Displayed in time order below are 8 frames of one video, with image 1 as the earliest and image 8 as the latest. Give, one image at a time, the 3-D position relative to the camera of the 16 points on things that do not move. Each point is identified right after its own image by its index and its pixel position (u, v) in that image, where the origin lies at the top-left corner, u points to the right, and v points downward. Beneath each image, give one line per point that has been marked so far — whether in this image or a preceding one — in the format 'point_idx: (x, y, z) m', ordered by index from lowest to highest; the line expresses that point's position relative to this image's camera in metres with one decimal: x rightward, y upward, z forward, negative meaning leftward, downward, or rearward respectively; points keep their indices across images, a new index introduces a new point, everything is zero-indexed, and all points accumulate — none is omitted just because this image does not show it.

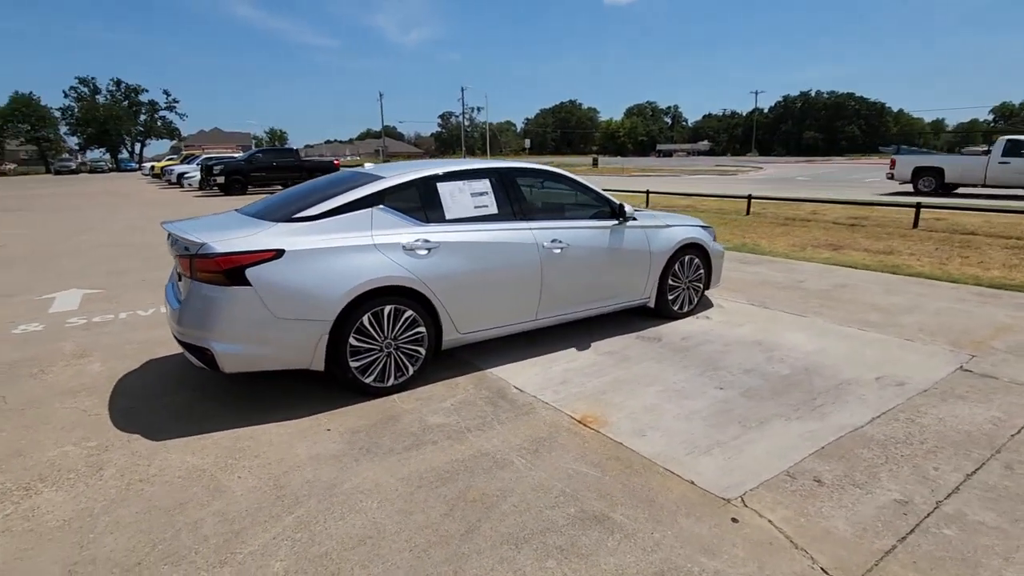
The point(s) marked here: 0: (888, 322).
0: (+3.5, -0.3, +5.1) m
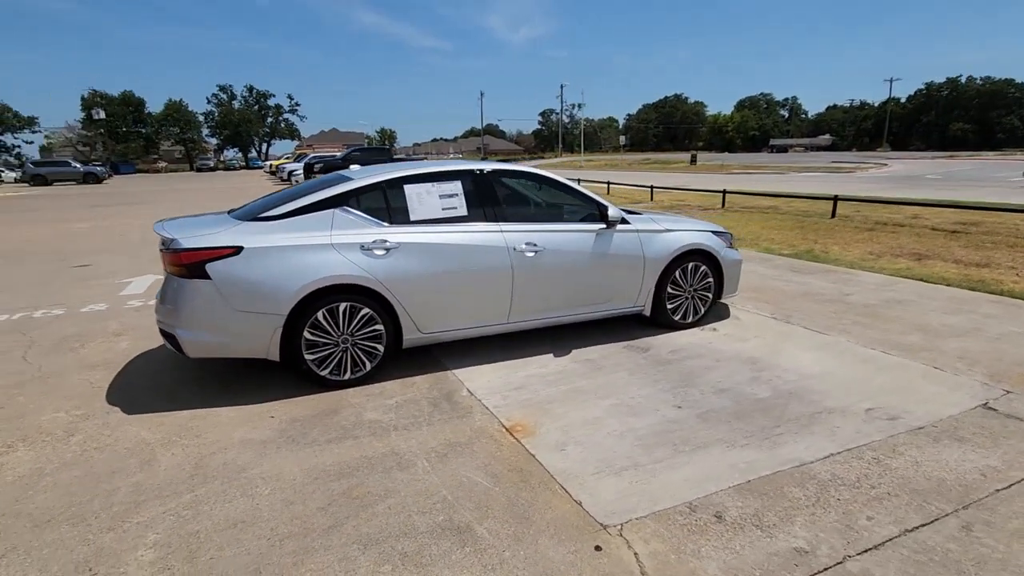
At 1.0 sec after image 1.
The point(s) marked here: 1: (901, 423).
0: (+3.4, -0.5, +4.4) m
1: (+2.3, -0.8, +3.2) m
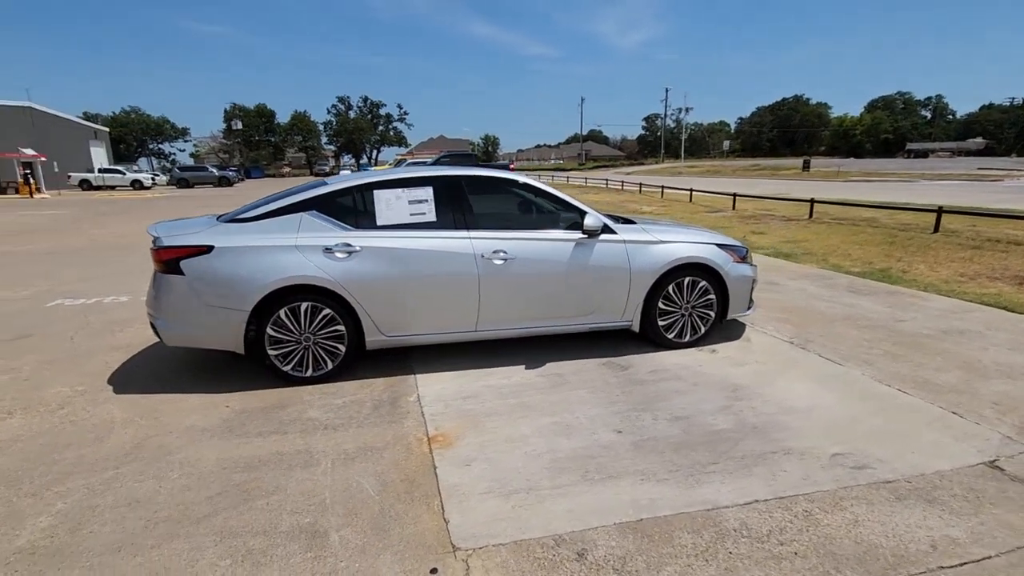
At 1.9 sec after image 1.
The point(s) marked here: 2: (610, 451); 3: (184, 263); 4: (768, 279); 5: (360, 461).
0: (+3.1, -0.7, +3.8) m
1: (+1.8, -0.9, +2.7) m
2: (+0.5, -0.9, +3.0) m
3: (-2.3, +0.2, +3.7) m
4: (+3.5, +0.1, +7.3) m
5: (-0.8, -0.9, +2.9) m
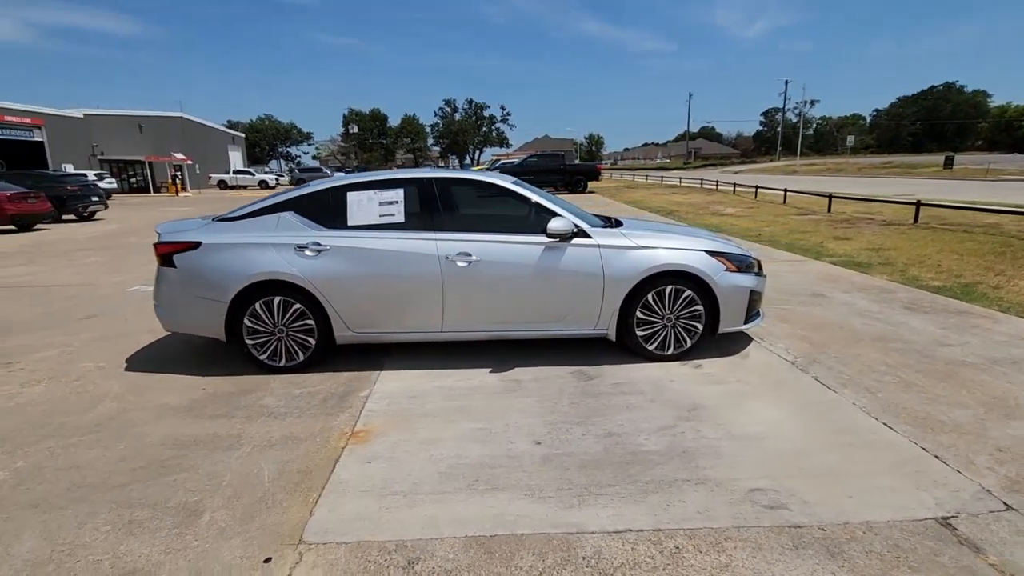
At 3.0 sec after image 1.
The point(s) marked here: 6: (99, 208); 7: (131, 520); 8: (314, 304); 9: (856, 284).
0: (+2.7, -0.8, +3.2) m
1: (+1.2, -1.0, +2.4) m
2: (0.0, -0.9, +2.9) m
3: (-2.6, +0.2, +4.1) m
4: (+3.7, 0.0, +6.6) m
5: (-1.3, -0.9, +3.1) m
6: (-15.2, +2.9, +19.8) m
7: (-1.7, -1.1, +2.5) m
8: (-1.5, -0.1, +4.1) m
9: (+4.4, 0.0, +6.8) m
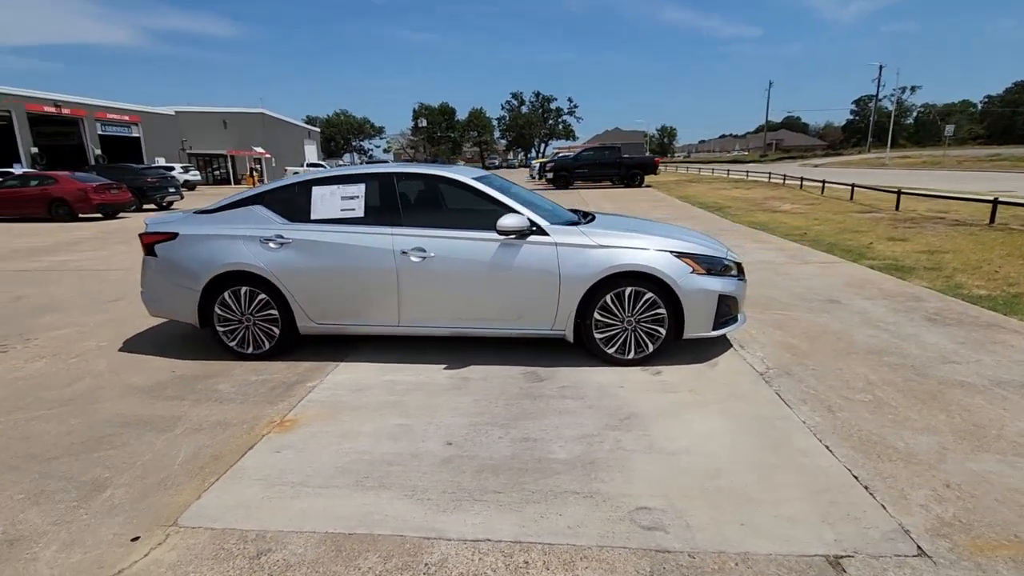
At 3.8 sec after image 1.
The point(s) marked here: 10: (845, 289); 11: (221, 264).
0: (+2.2, -0.9, +2.8) m
1: (+0.6, -1.0, +2.3) m
2: (-0.5, -0.9, +2.9) m
3: (-2.9, +0.3, +4.4) m
4: (+3.6, -0.1, +6.1) m
5: (-1.8, -0.9, +3.2) m
6: (-13.4, +3.6, +21.5) m
7: (-2.3, -1.0, +2.7) m
8: (-1.9, -0.1, +4.3) m
9: (+4.3, 0.0, +6.2) m
10: (+3.9, 0.0, +6.3) m
11: (-2.3, +0.2, +4.3) m
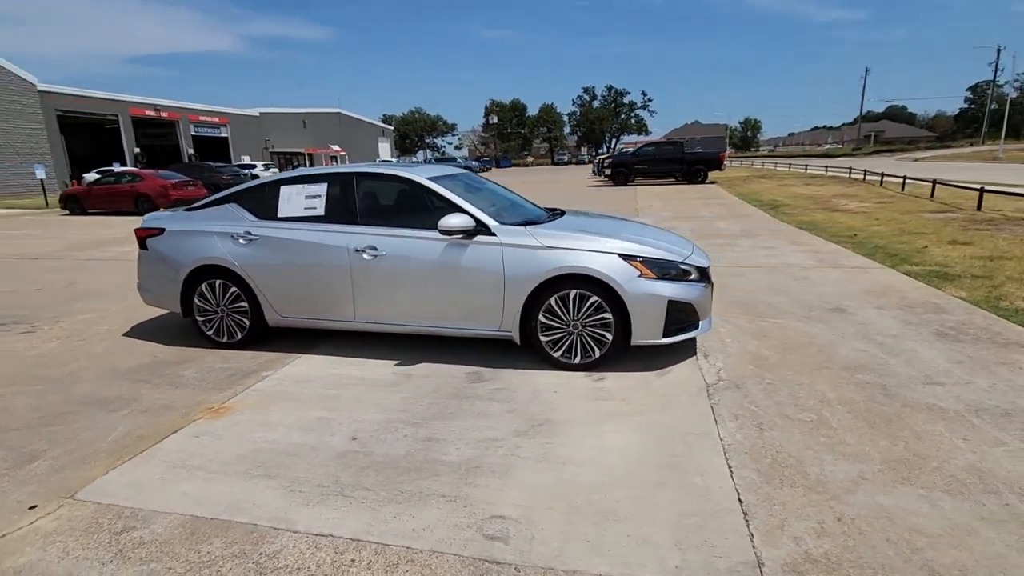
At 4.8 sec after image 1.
0: (+1.6, -0.9, +2.6) m
1: (-0.1, -1.1, +2.2) m
2: (-1.1, -0.9, +3.0) m
3: (-3.2, +0.4, +4.8) m
4: (+3.5, -0.2, +5.6) m
5: (-2.4, -0.8, +3.5) m
6: (-11.3, +4.0, +23.1) m
7: (-2.9, -0.9, +3.0) m
8: (-2.2, 0.0, +4.6) m
9: (+4.1, -0.1, +5.7) m
10: (+3.7, -0.1, +5.8) m
11: (-2.7, +0.2, +4.6) m
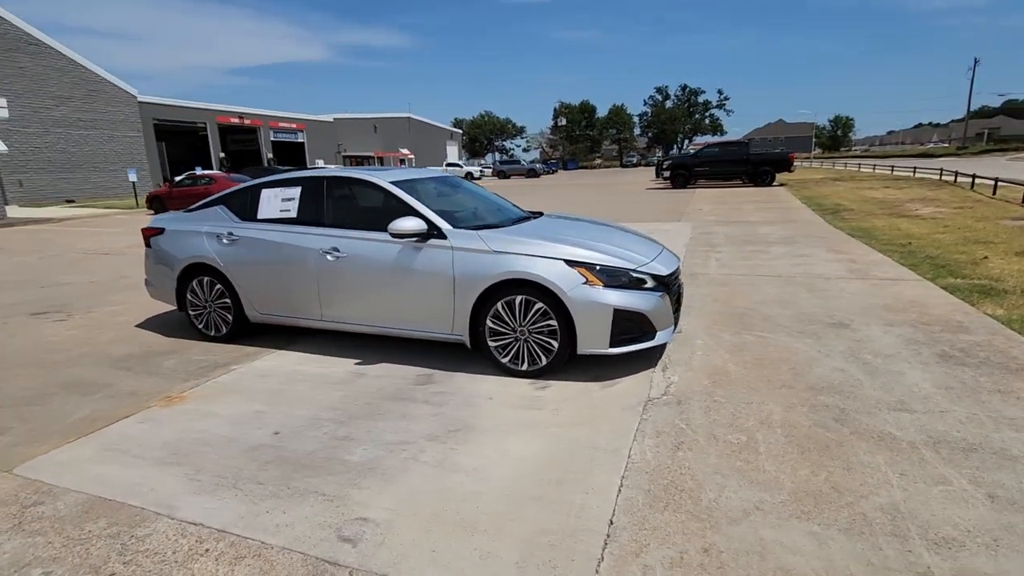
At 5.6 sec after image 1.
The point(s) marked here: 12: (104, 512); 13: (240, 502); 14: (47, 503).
0: (+0.9, -1.0, +2.4) m
1: (-0.8, -1.1, +2.3) m
2: (-1.6, -0.9, +3.1) m
3: (-3.5, +0.5, +5.2) m
4: (+3.2, -0.3, +5.2) m
5: (-2.8, -0.8, +3.8) m
6: (-9.1, +4.2, +24.4) m
7: (-3.4, -0.9, +3.4) m
8: (-2.5, 0.0, +4.8) m
9: (+3.9, -0.3, +5.1) m
10: (+3.6, -0.2, +5.3) m
11: (-3.0, +0.3, +4.9) m
12: (-1.9, -1.1, +2.5) m
13: (-1.3, -1.0, +2.6) m
14: (-2.2, -1.0, +2.6) m
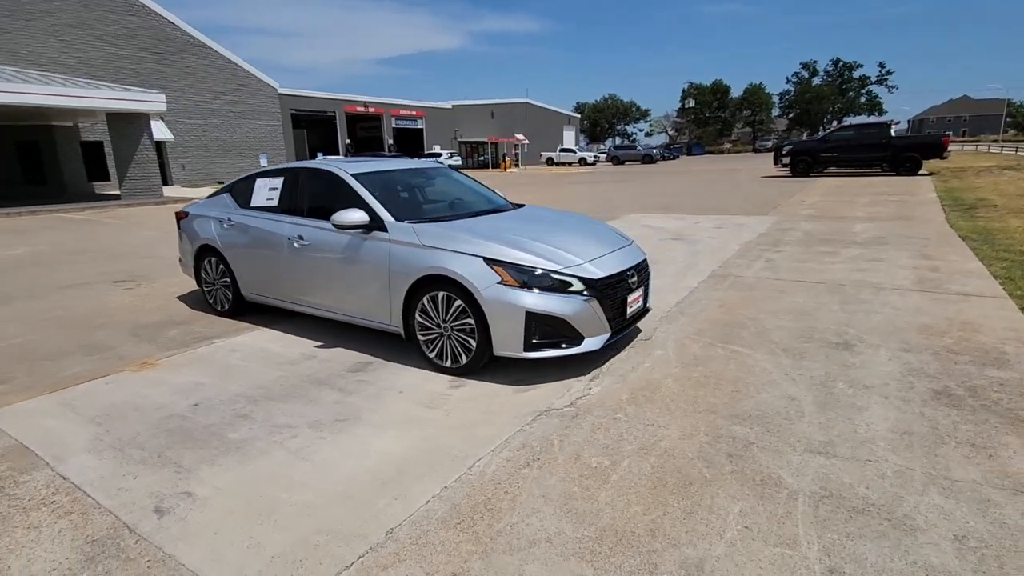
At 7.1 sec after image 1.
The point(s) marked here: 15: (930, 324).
0: (0.0, -1.0, +2.2) m
1: (-1.7, -1.0, +2.5) m
2: (-2.4, -0.8, +3.5) m
3: (-3.6, +0.7, +5.9) m
4: (+2.9, -0.4, +4.4) m
5: (-3.4, -0.6, +4.4) m
6: (-4.6, +5.1, +25.7) m
7: (-4.0, -0.7, +4.2) m
8: (-2.8, +0.2, +5.4) m
9: (+3.5, -0.4, +4.2) m
10: (+3.2, -0.4, +4.5) m
11: (-3.2, +0.5, +5.5) m
12: (-2.8, -0.9, +3.0) m
13: (-2.1, -0.9, +2.9) m
14: (-3.0, -0.9, +3.1) m
15: (+3.6, -0.3, +4.7) m
